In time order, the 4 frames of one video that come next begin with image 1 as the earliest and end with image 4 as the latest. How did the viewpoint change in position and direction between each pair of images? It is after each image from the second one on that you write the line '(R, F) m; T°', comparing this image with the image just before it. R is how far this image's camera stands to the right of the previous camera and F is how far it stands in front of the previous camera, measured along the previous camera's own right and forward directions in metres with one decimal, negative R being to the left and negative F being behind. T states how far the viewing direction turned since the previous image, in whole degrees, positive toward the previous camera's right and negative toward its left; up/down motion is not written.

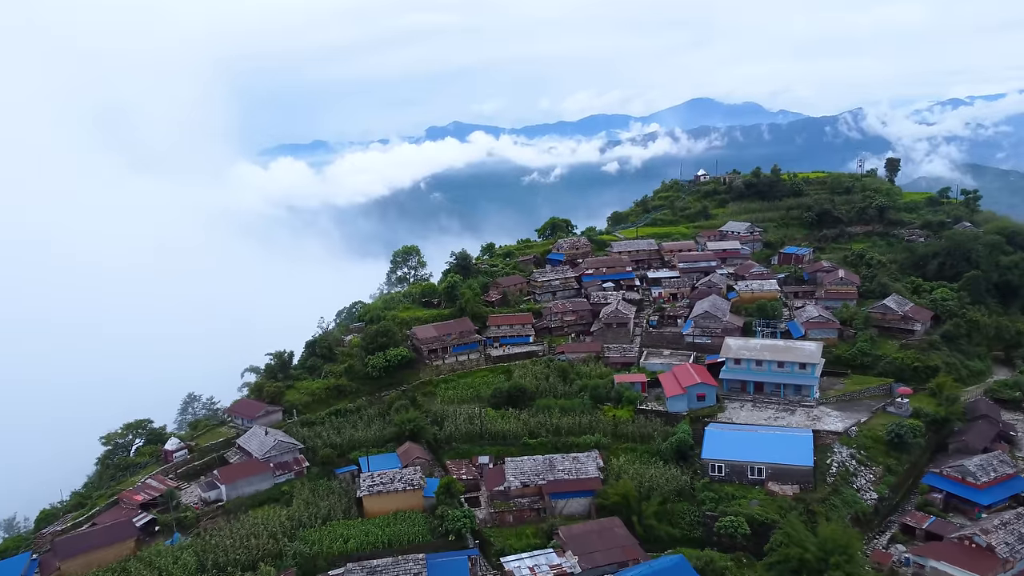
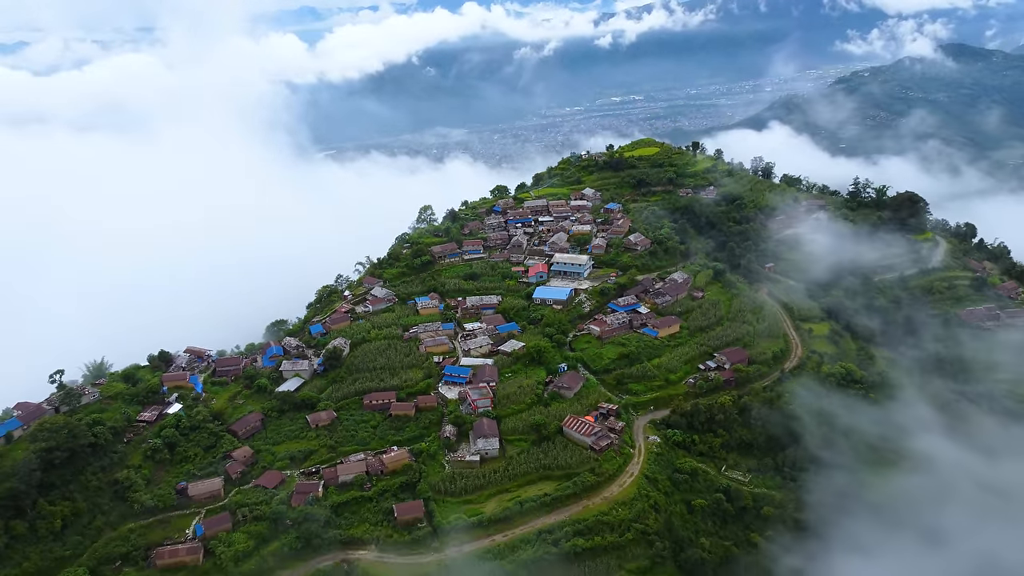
(+1.9, -27.3) m; 0°
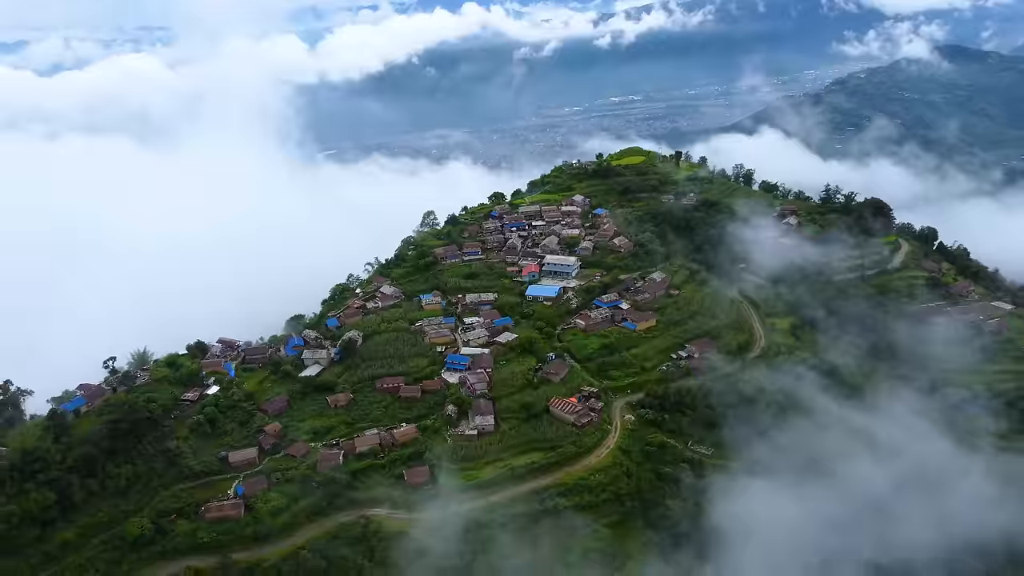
(+0.3, -4.8) m; 0°
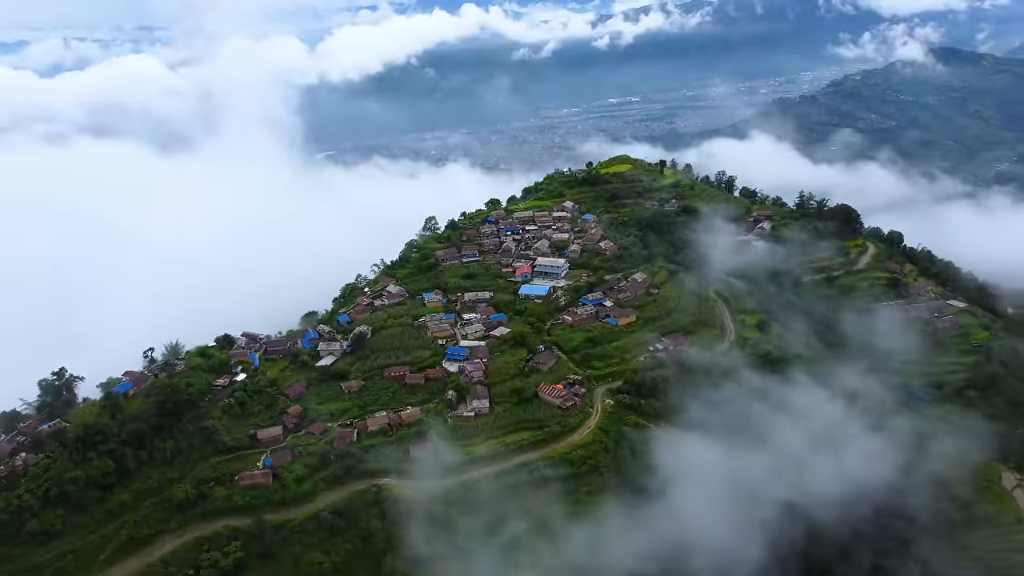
(+0.3, -4.8) m; 0°
